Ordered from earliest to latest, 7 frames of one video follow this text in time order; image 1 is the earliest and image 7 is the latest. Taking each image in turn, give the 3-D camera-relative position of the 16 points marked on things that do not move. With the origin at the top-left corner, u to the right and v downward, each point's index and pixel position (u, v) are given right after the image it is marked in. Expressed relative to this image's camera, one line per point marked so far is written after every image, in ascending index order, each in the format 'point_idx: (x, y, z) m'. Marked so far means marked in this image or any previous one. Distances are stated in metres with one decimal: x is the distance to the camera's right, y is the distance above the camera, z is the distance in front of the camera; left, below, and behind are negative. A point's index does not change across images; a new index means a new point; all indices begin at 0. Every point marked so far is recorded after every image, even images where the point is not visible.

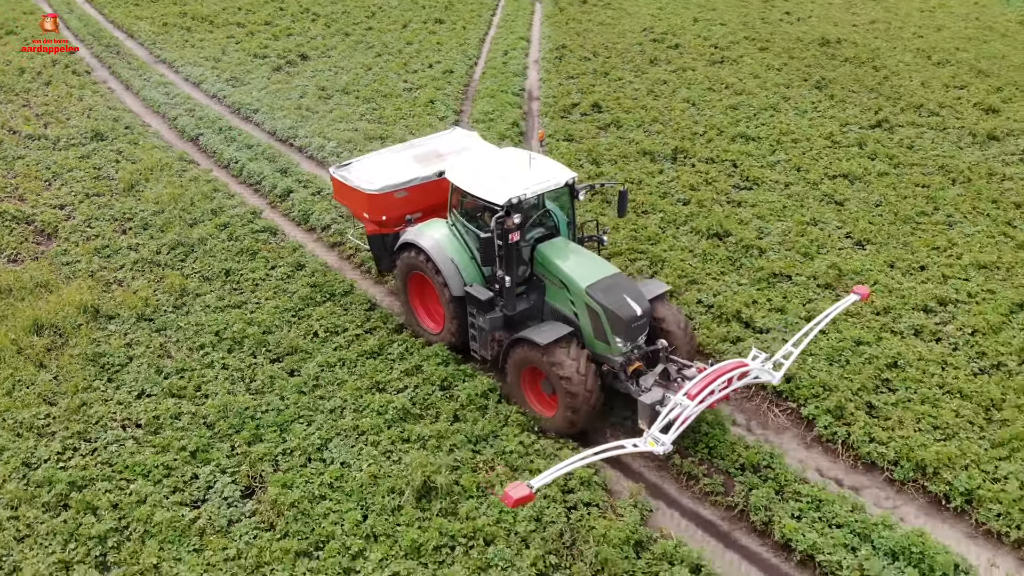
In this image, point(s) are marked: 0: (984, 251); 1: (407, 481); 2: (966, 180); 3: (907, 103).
0: (+4.7, +0.4, +10.5) m
1: (-0.6, -1.2, +6.1) m
2: (+5.5, +1.3, +12.6) m
3: (+6.3, +2.9, +16.3) m
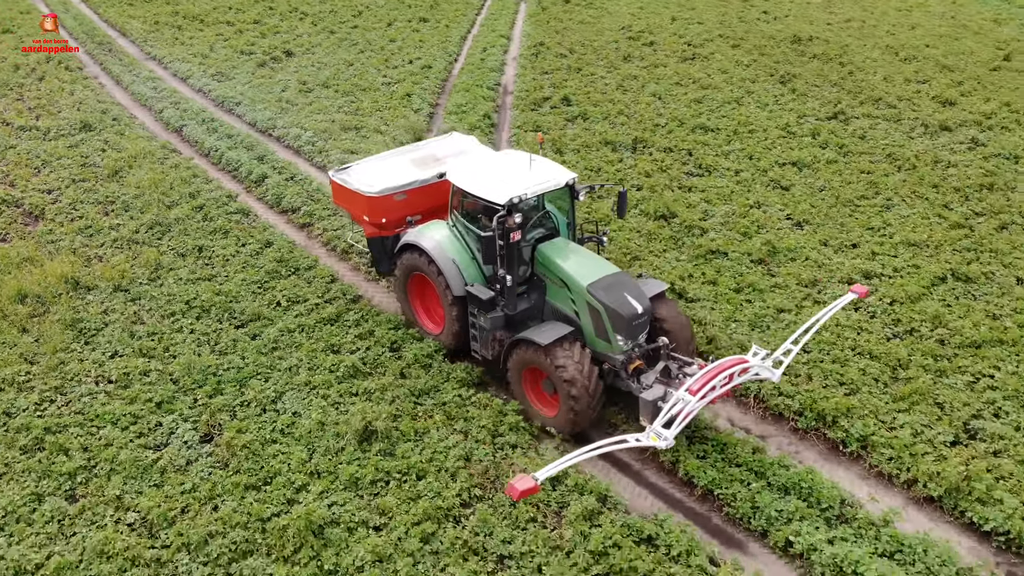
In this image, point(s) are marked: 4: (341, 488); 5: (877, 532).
0: (+4.3, +0.6, +11.1) m
1: (-1.1, -0.9, +6.8) m
2: (+5.1, +1.5, +13.2) m
3: (+5.9, +3.1, +16.9) m
4: (-1.1, -1.2, +6.3) m
5: (+2.1, -1.4, +6.2) m
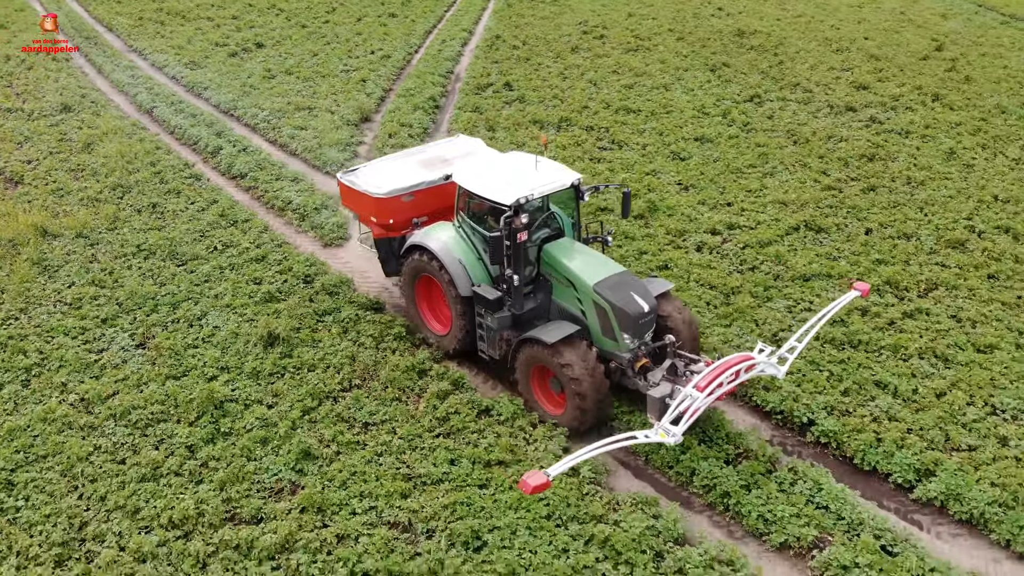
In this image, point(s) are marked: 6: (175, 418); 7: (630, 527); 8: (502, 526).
0: (+3.3, +1.2, +12.5) m
1: (-2.1, -0.4, +8.2) m
2: (+4.2, +2.1, +14.6) m
3: (+5.0, +3.7, +18.3) m
4: (-2.1, -0.7, +7.7) m
5: (+1.1, -0.9, +7.6) m
6: (-2.4, -0.9, +7.1) m
7: (+0.7, -1.5, +6.1) m
8: (-0.1, -1.4, +6.2) m
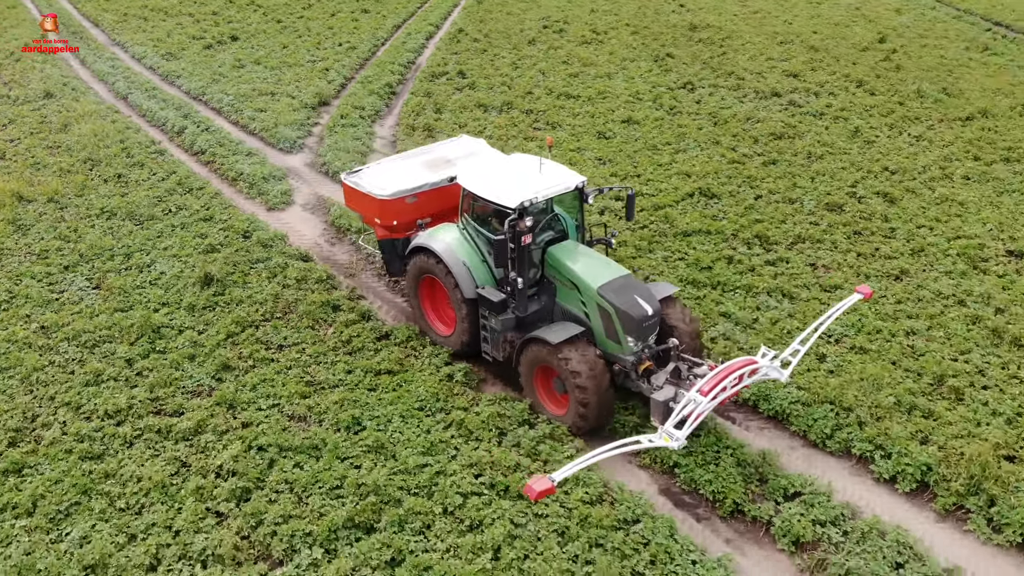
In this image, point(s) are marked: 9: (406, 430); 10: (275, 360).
0: (+2.4, +1.7, +13.8) m
1: (-3.0, +0.1, +9.5) m
2: (+3.3, +2.6, +15.9) m
3: (+4.1, +4.1, +19.6) m
4: (-3.0, -0.2, +9.0) m
5: (+0.2, -0.4, +8.9) m
6: (-3.3, -0.4, +8.4) m
7: (-0.2, -1.0, +7.4) m
8: (-1.0, -0.9, +7.5) m
9: (-0.8, -1.0, +7.3) m
10: (-1.9, -0.6, +8.2) m
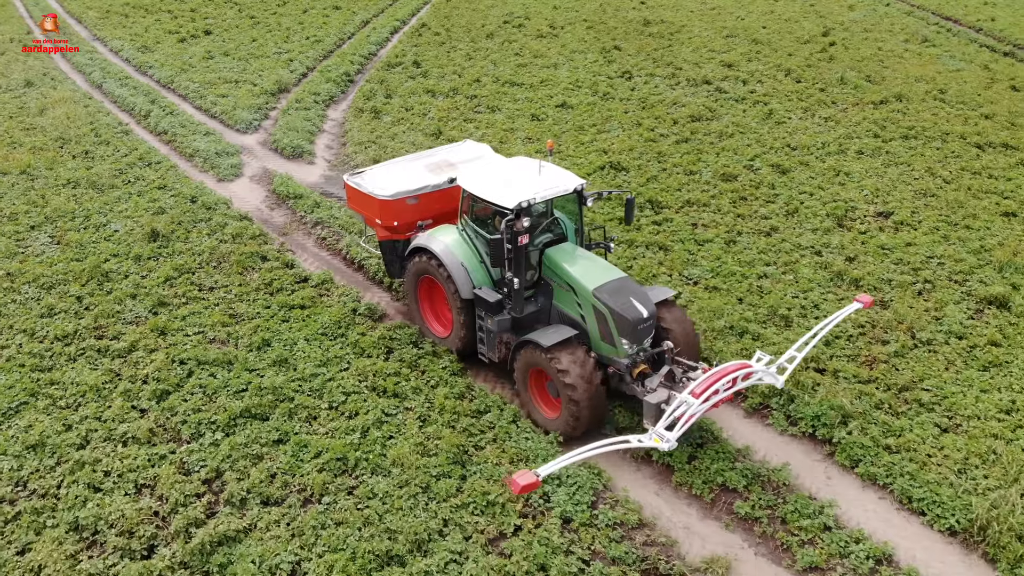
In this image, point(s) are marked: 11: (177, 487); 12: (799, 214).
0: (+1.5, +2.2, +15.1) m
1: (-3.9, +0.6, +10.8) m
2: (+2.3, +3.1, +17.2) m
3: (+3.1, +4.6, +20.9) m
4: (-3.9, +0.3, +10.3) m
5: (-0.7, +0.1, +10.2) m
6: (-4.3, +0.1, +9.8) m
7: (-1.2, -0.5, +8.7) m
8: (-1.9, -0.4, +8.8) m
9: (-1.7, -0.5, +8.6) m
10: (-2.9, -0.1, +9.5) m
11: (-2.2, -1.3, +6.7) m
12: (+3.4, +0.8, +12.2) m
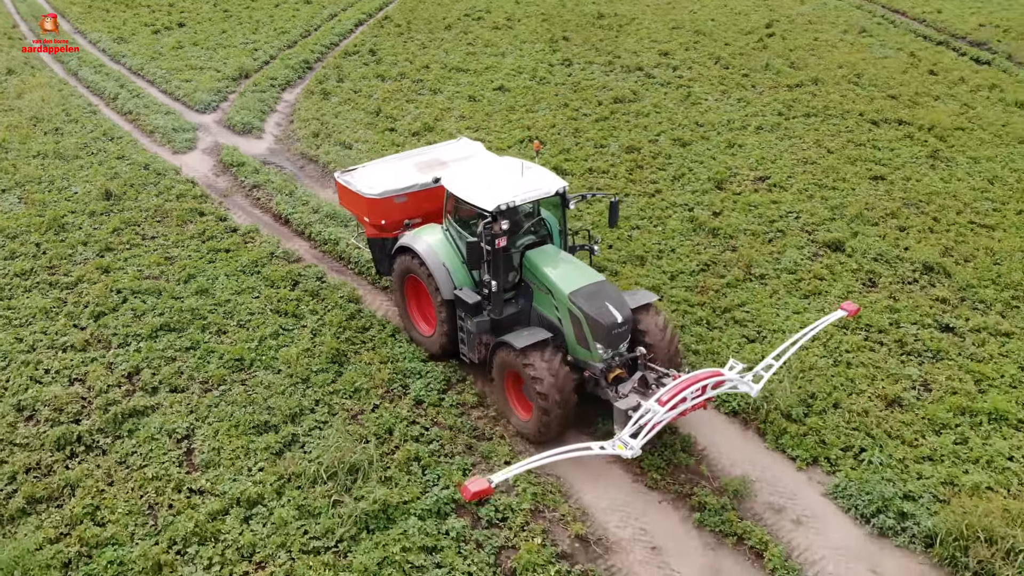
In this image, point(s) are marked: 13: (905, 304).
0: (+0.4, +2.8, +16.6) m
1: (-5.0, +1.2, +12.4) m
2: (+1.2, +3.6, +18.7) m
3: (+2.0, +5.2, +22.4) m
4: (-5.0, +0.9, +11.9) m
5: (-1.8, +0.7, +11.7) m
6: (-5.4, +0.6, +11.3) m
7: (-2.3, +0.1, +10.2) m
8: (-3.1, +0.2, +10.3) m
9: (-2.9, +0.1, +10.1) m
10: (-4.0, +0.5, +11.1) m
11: (-3.3, -0.7, +8.2) m
12: (+2.3, +1.4, +13.7) m
13: (+3.9, -0.2, +10.2) m
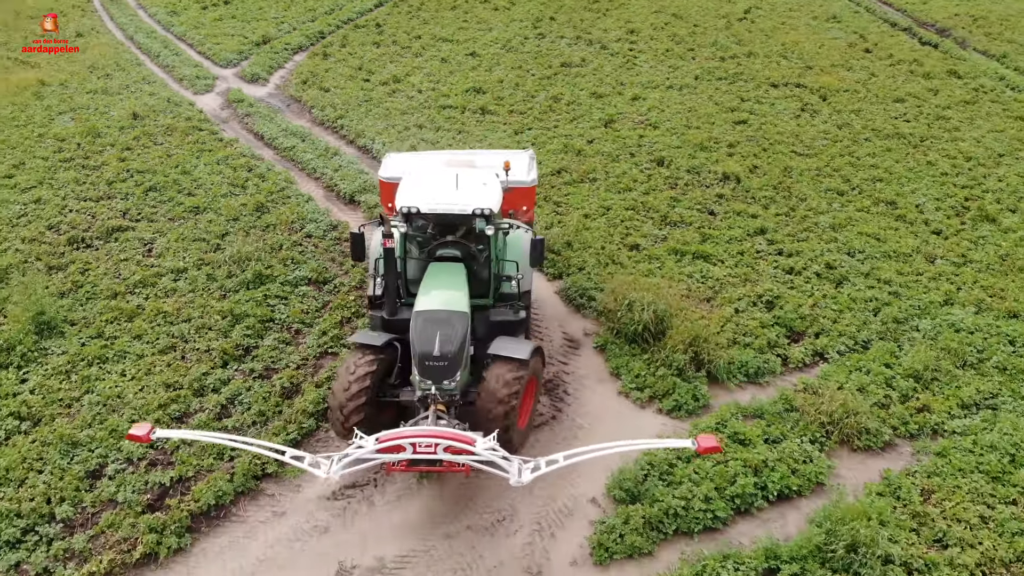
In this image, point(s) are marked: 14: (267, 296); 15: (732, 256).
0: (-0.5, +4.3, +20.5) m
1: (-6.3, +2.9, +16.7) m
2: (+0.5, +5.1, +22.5) m
3: (+1.7, +6.7, +26.2) m
4: (-6.4, +2.6, +16.2) m
5: (-3.2, +2.3, +15.8) m
6: (-6.8, +2.3, +15.7) m
7: (-3.8, +1.7, +14.3) m
8: (-4.5, +1.8, +14.5) m
9: (-4.4, +1.7, +14.3) m
10: (-5.4, +2.2, +15.3) m
11: (-5.0, +0.9, +12.4) m
12: (+1.1, +2.9, +17.5) m
13: (+2.4, +1.3, +13.8) m
14: (-2.5, -0.1, +10.4) m
15: (+2.6, +0.4, +12.0) m
